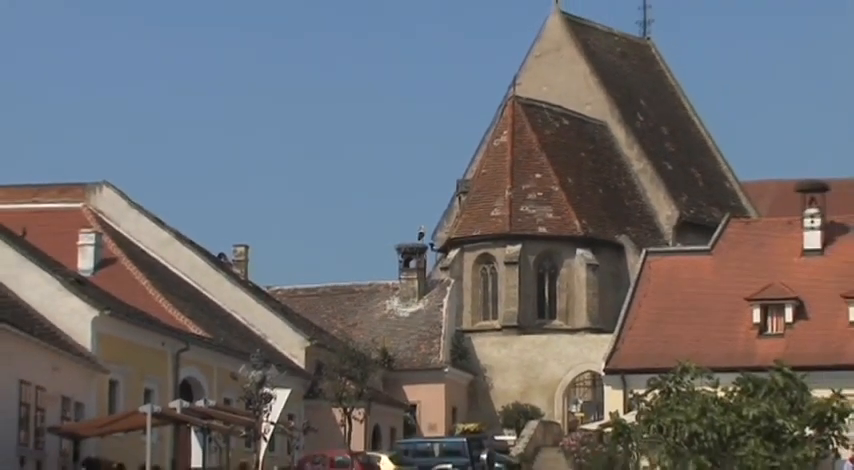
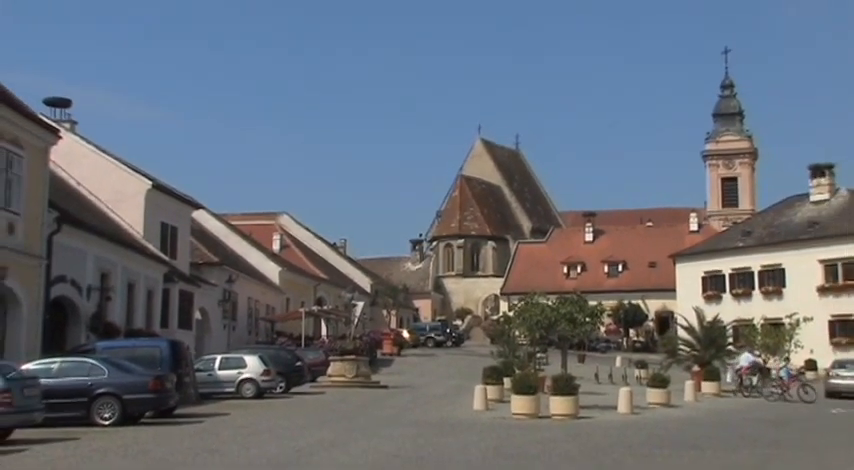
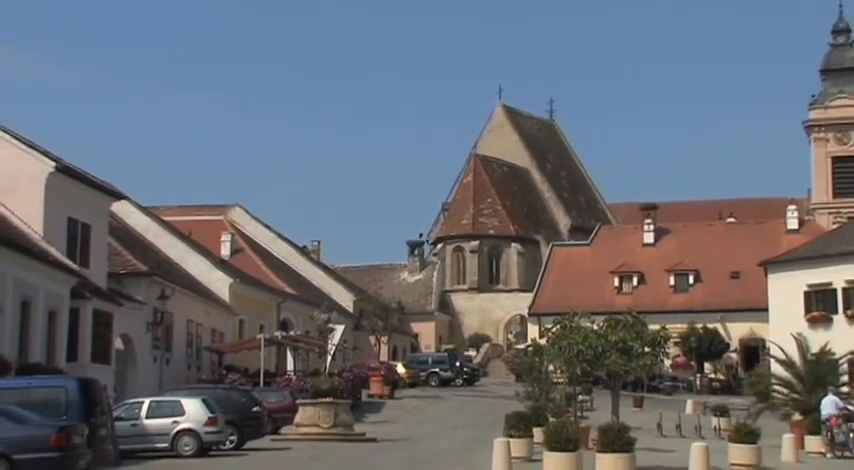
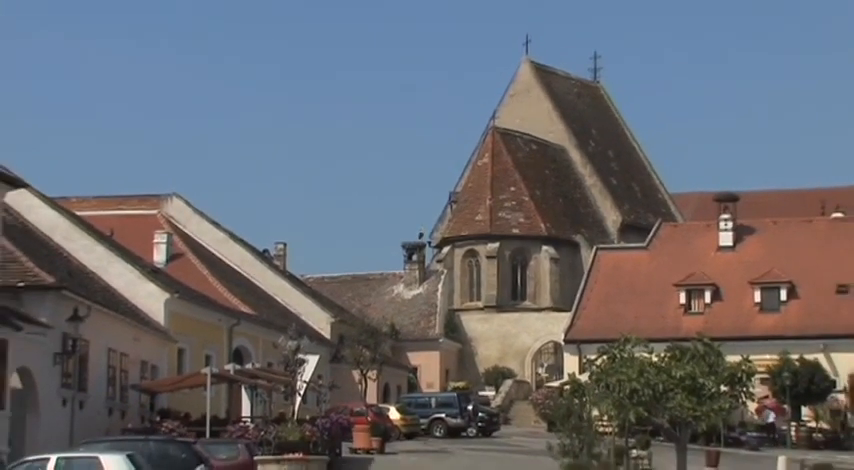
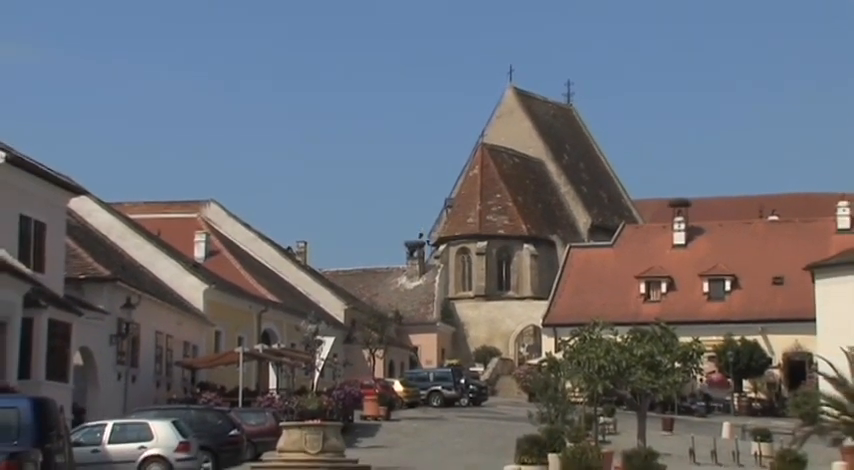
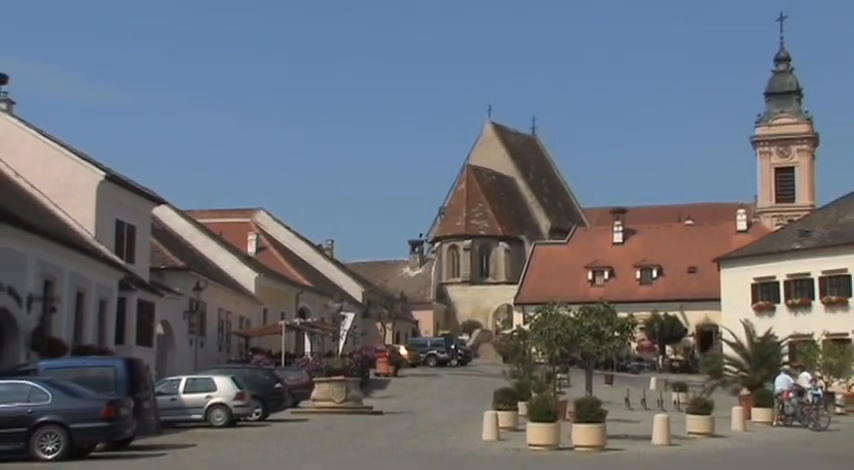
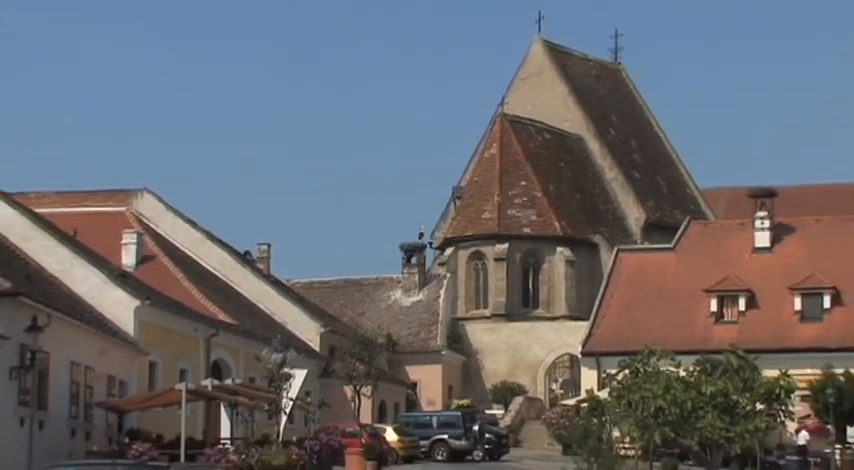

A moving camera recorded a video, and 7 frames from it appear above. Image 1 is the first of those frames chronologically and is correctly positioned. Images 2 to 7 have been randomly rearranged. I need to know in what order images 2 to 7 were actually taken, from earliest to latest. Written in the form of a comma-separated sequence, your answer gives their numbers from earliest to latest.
7, 4, 5, 3, 6, 2
